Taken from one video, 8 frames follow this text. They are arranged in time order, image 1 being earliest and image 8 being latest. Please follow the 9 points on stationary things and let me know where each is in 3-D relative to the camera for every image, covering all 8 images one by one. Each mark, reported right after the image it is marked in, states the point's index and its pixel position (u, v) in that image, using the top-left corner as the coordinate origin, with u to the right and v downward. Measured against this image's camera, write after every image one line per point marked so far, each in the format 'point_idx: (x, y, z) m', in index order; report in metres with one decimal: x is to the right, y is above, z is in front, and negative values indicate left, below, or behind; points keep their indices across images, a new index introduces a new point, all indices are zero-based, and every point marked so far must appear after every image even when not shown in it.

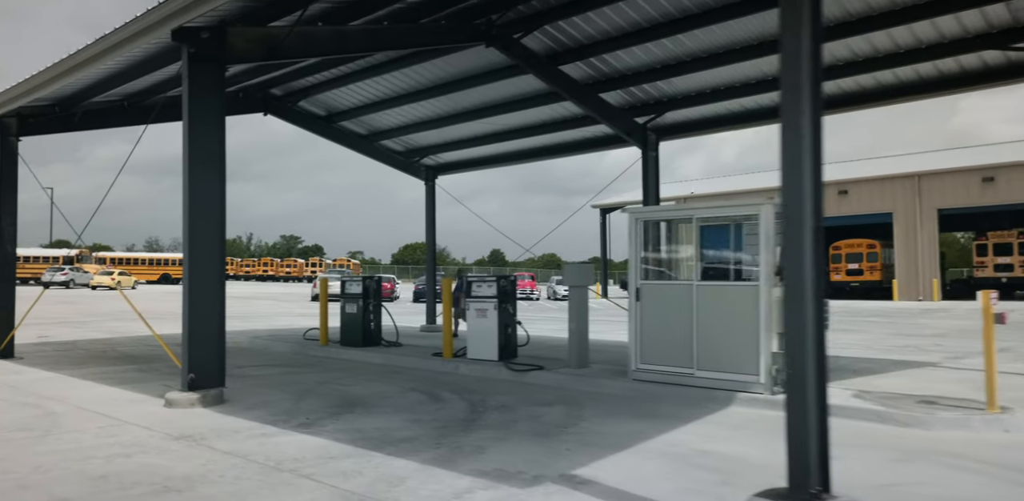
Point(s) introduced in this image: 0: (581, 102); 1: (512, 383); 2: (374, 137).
0: (+1.3, +2.6, +11.7) m
1: (0.0, -1.7, +8.9) m
2: (-3.2, +2.7, +15.9) m
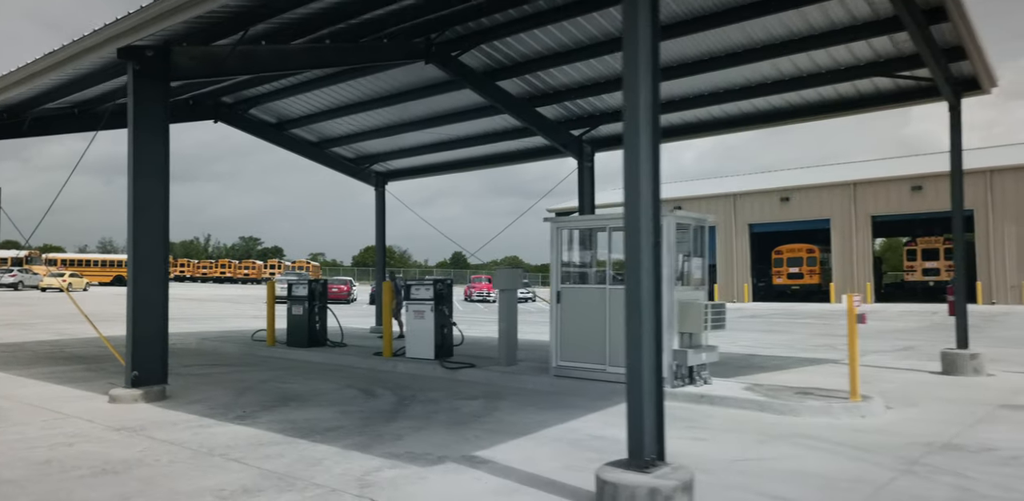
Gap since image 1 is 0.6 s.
0: (+0.2, +2.5, +12.5) m
1: (-1.0, -1.8, +9.6) m
2: (-4.5, +2.6, +16.4) m
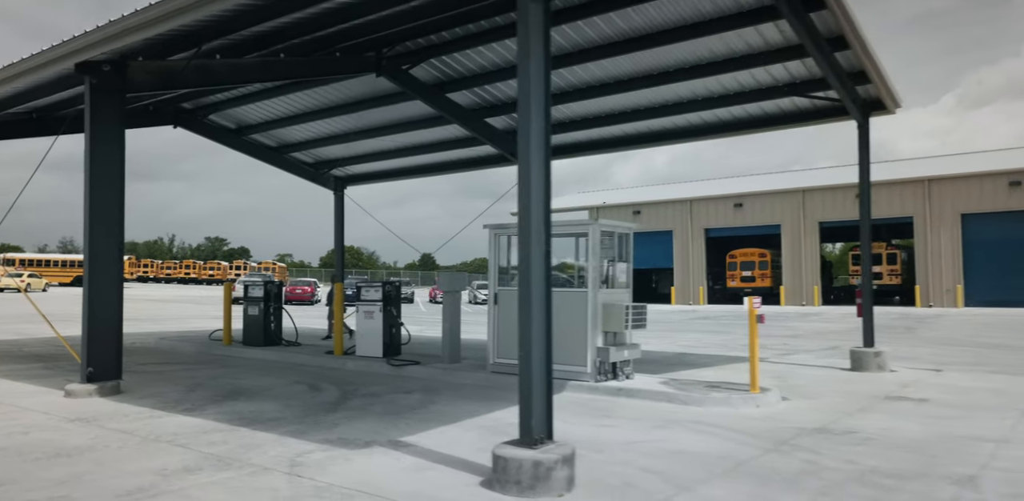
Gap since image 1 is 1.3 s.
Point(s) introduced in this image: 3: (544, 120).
0: (-0.8, +2.4, +13.1) m
1: (-1.9, -1.9, +10.2) m
2: (-5.7, +2.5, +16.8) m
3: (+0.2, +1.0, +5.0) m
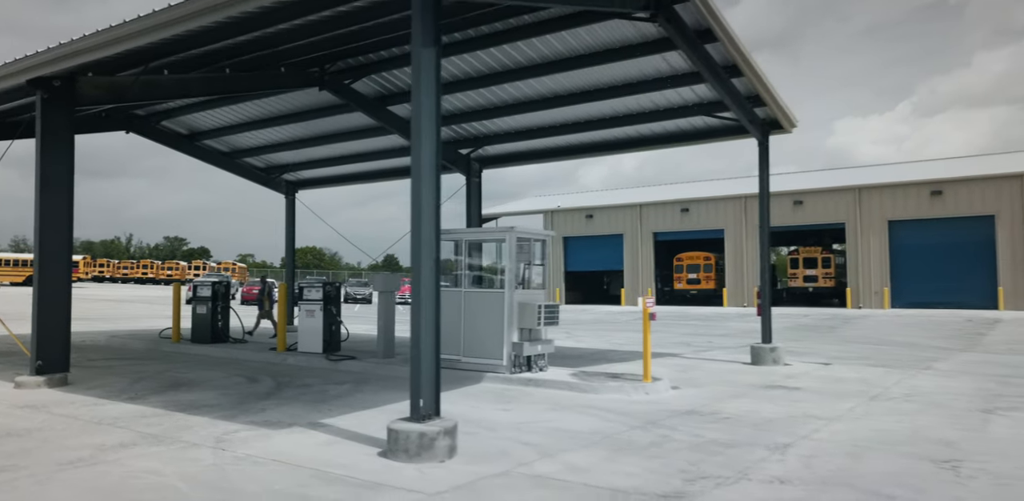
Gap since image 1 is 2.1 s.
0: (-2.1, +2.4, +14.0) m
1: (-3.1, -1.9, +11.0) m
2: (-7.2, +2.5, +17.5) m
3: (-0.7, +0.9, +6.0) m
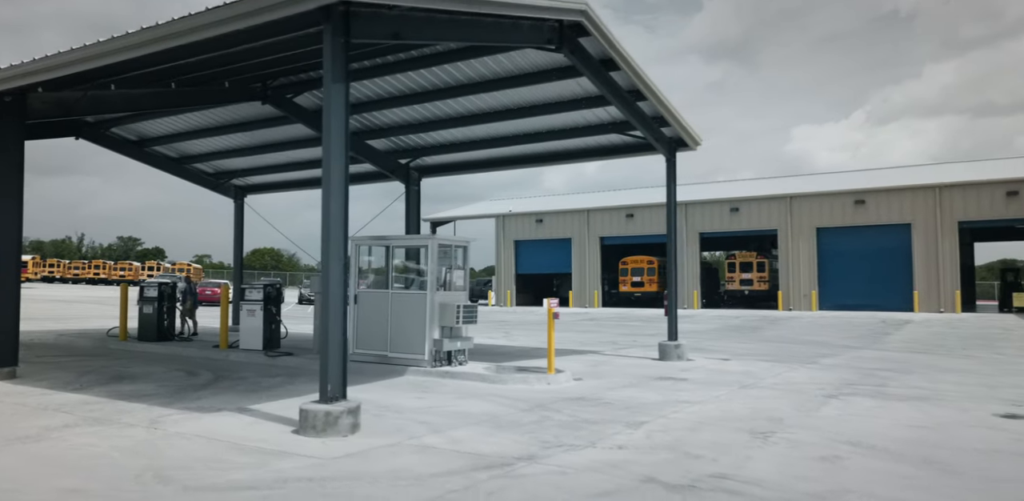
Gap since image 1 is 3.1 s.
0: (-3.6, +2.3, +15.0) m
1: (-4.4, -2.0, +11.9) m
2: (-8.8, +2.4, +18.1) m
3: (-1.8, +0.8, +7.0) m
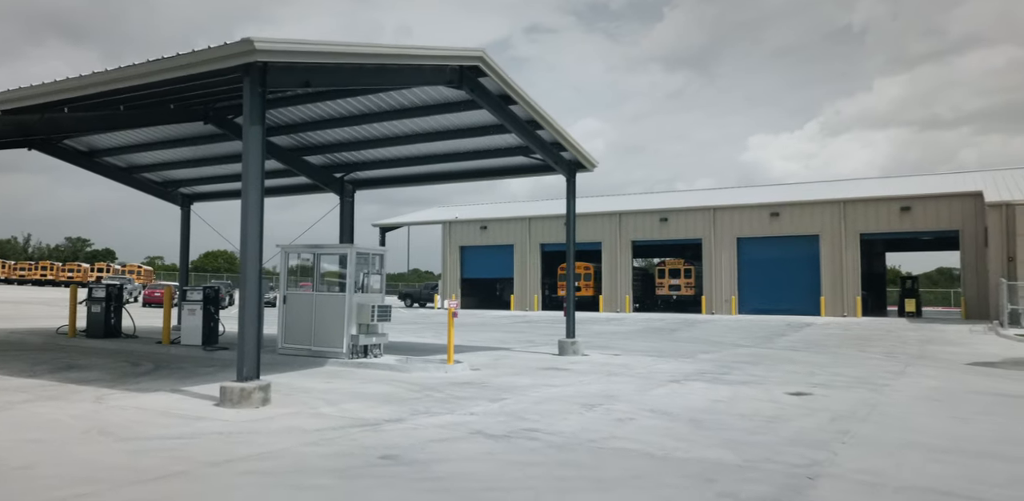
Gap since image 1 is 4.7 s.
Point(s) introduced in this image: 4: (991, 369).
0: (-5.5, +2.2, +16.5) m
1: (-6.2, -2.1, +13.4) m
2: (-10.9, +2.3, +19.4) m
3: (-3.3, +0.7, +8.7) m
4: (+11.0, -2.7, +15.4) m
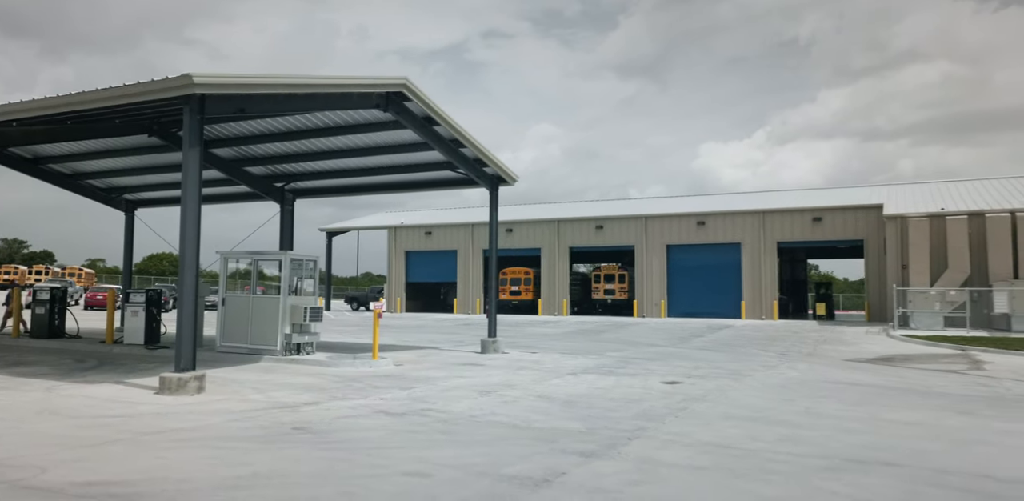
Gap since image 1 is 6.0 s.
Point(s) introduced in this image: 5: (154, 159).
0: (-7.4, +2.0, +17.6) m
1: (-7.9, -2.2, +14.4) m
2: (-13.0, +2.2, +20.1) m
3: (-4.6, +0.6, +9.9) m
4: (+9.1, -3.0, +17.6) m
5: (-9.7, +2.4, +18.2) m
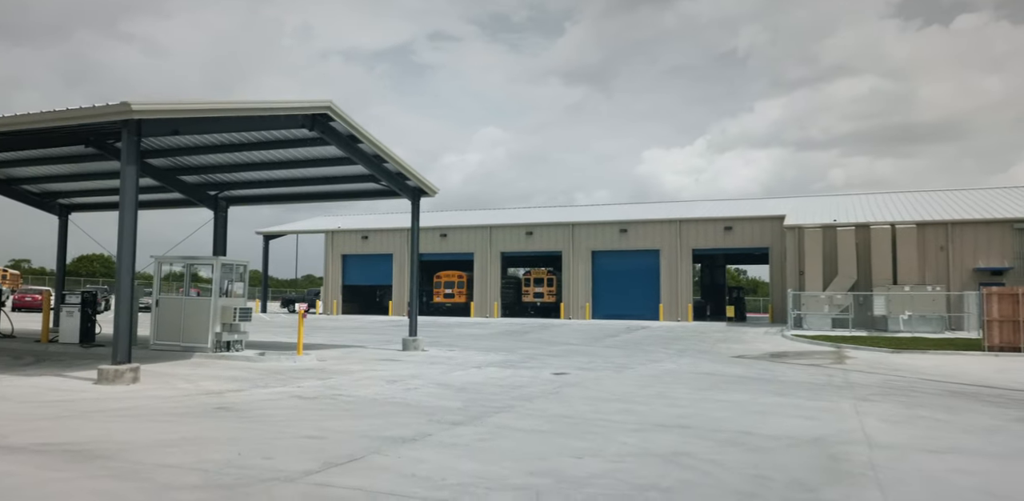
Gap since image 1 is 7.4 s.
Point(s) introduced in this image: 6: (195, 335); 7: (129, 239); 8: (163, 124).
0: (-9.6, +1.9, +18.6) m
1: (-9.9, -2.3, +15.3) m
2: (-15.4, +2.1, +20.6) m
3: (-6.2, +0.5, +11.1) m
4: (+6.8, -3.2, +19.8) m
5: (-11.9, +2.3, +19.0) m
6: (-7.1, -1.9, +15.2) m
7: (-6.3, +0.2, +11.0) m
8: (-6.3, +2.3, +12.0) m
